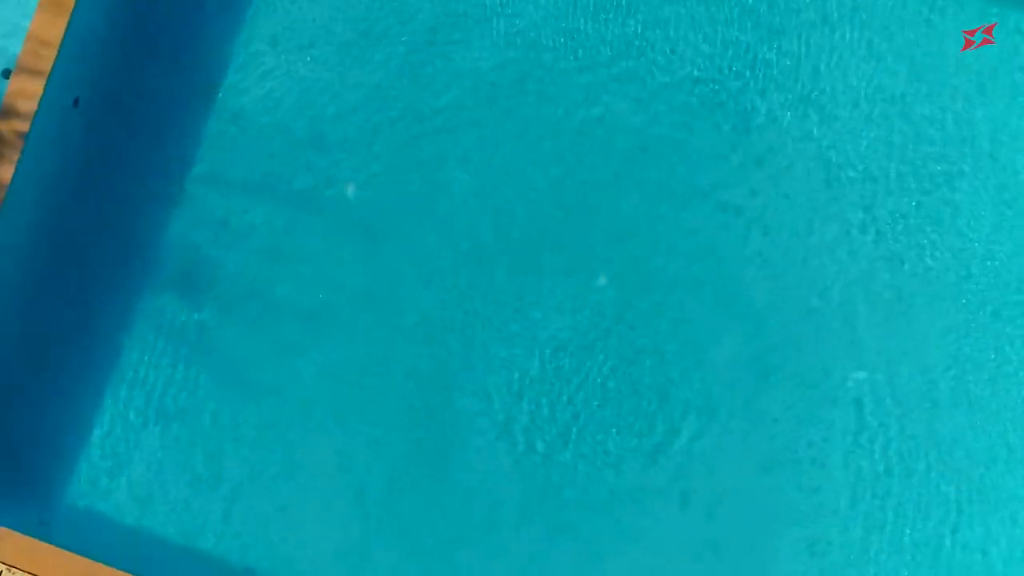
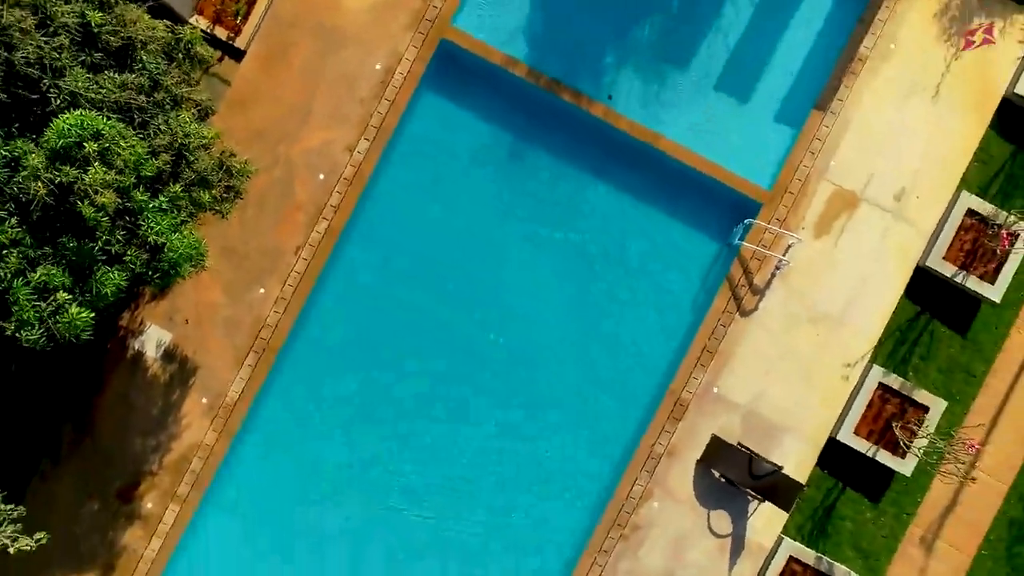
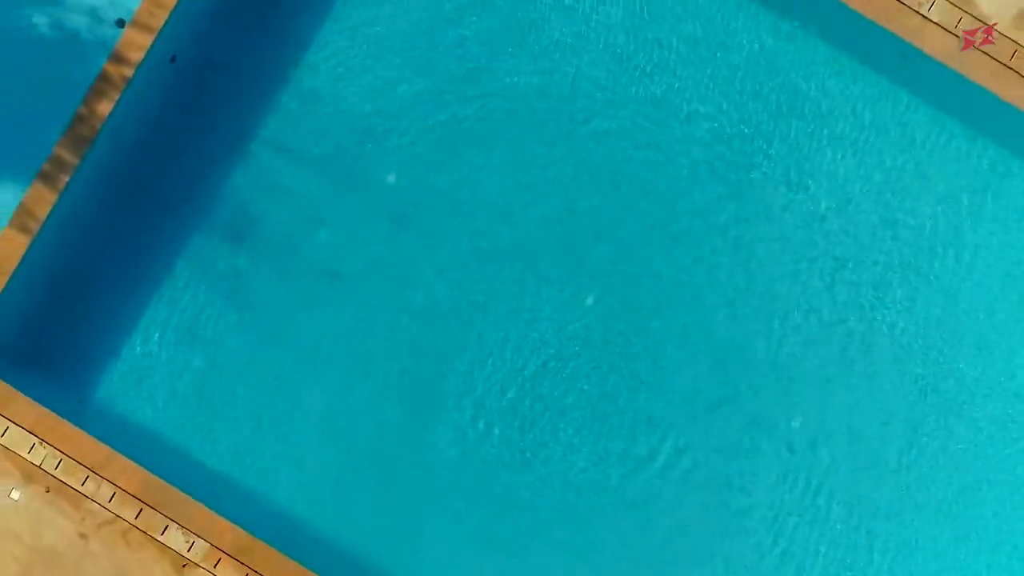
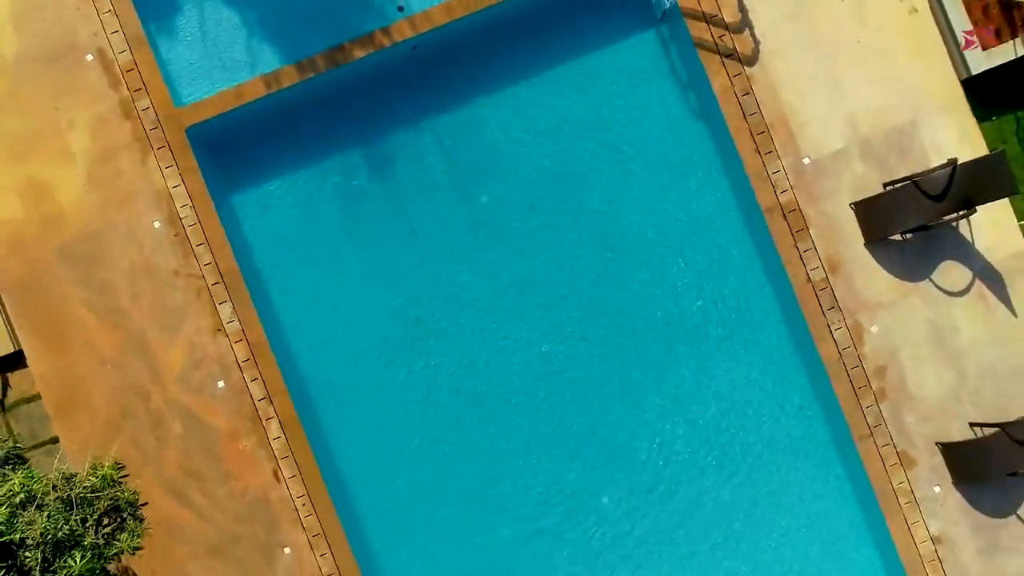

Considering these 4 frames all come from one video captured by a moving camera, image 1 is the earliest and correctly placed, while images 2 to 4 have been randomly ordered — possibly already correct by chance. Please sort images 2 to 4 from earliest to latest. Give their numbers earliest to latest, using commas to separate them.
3, 4, 2
